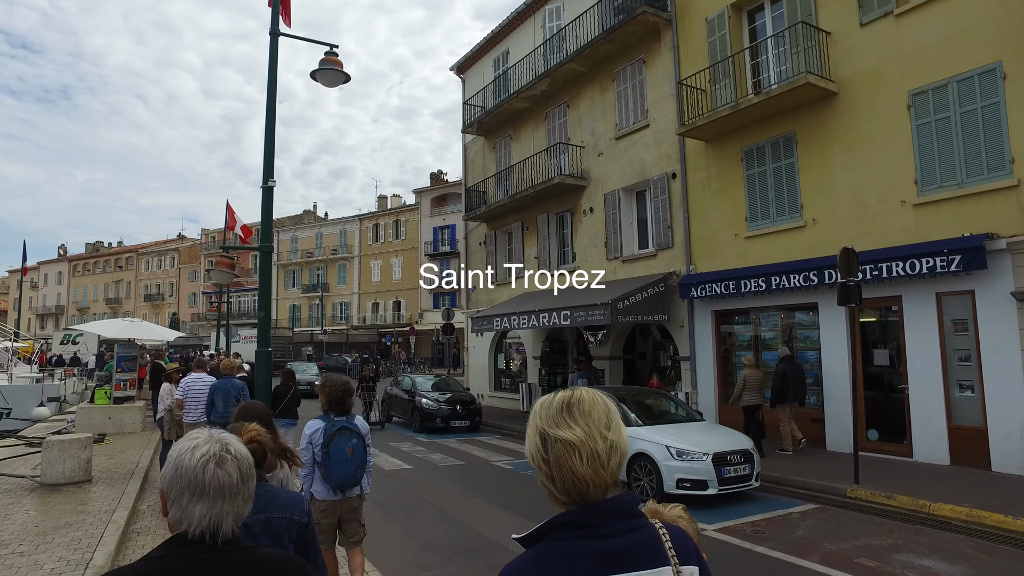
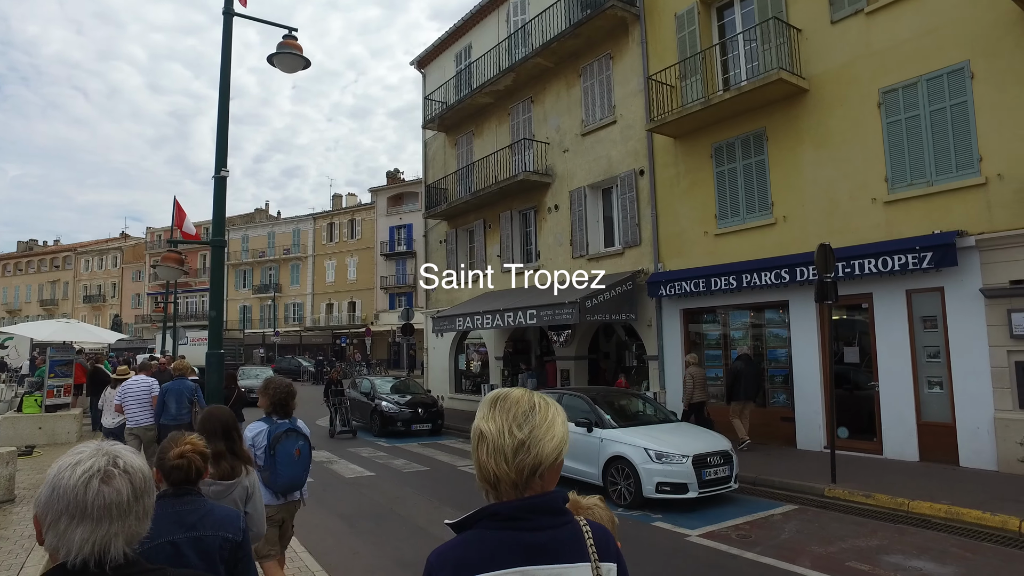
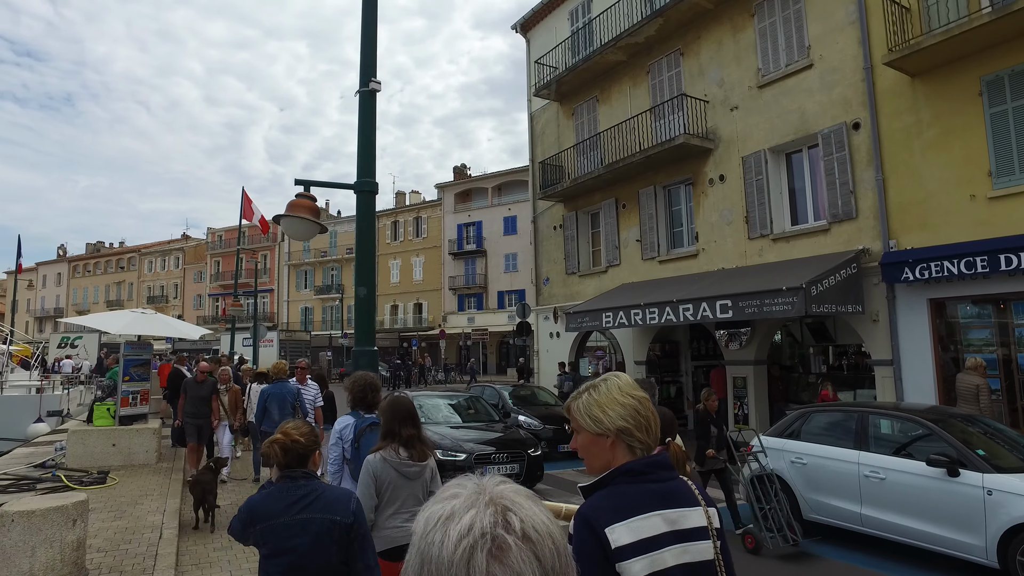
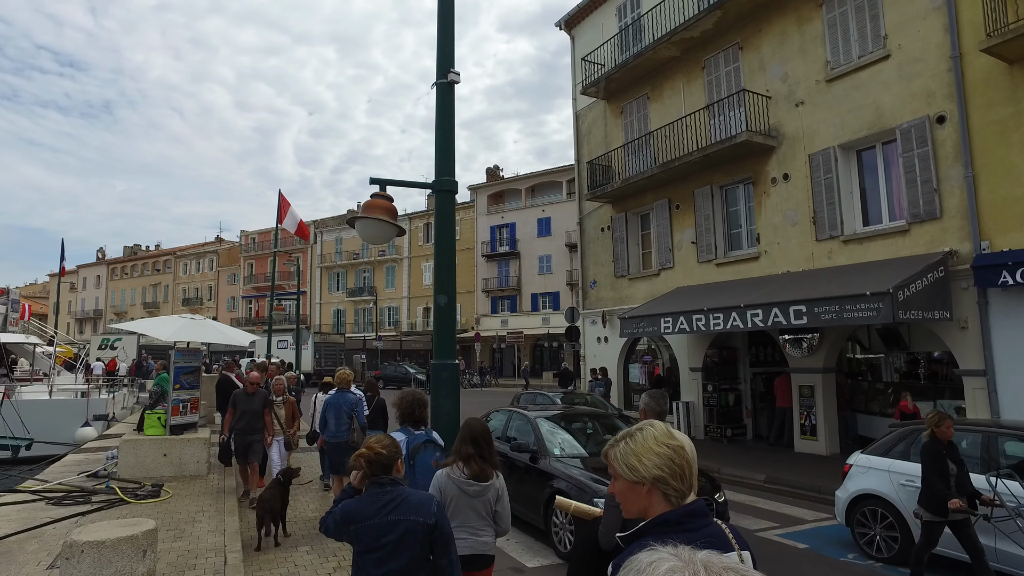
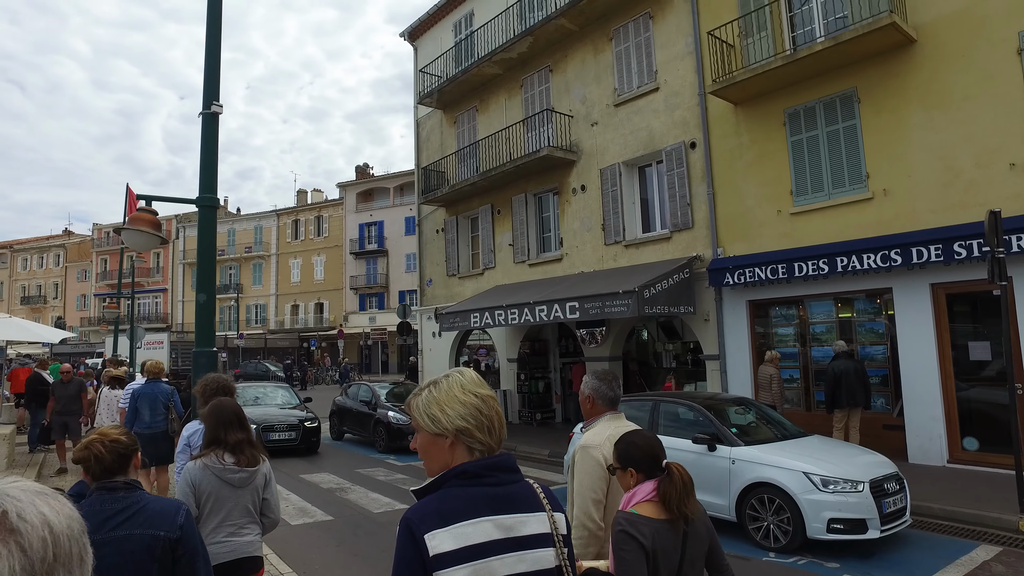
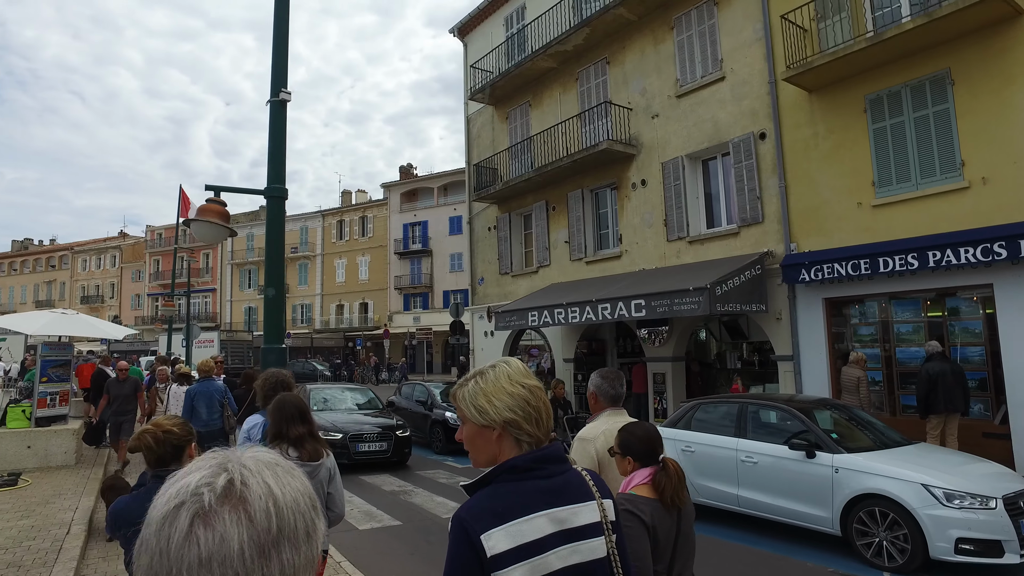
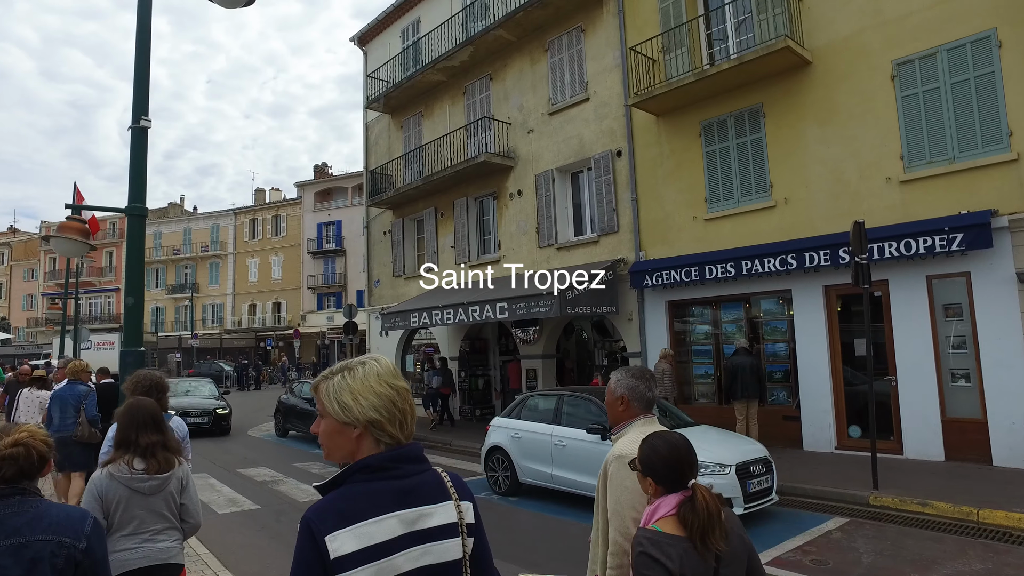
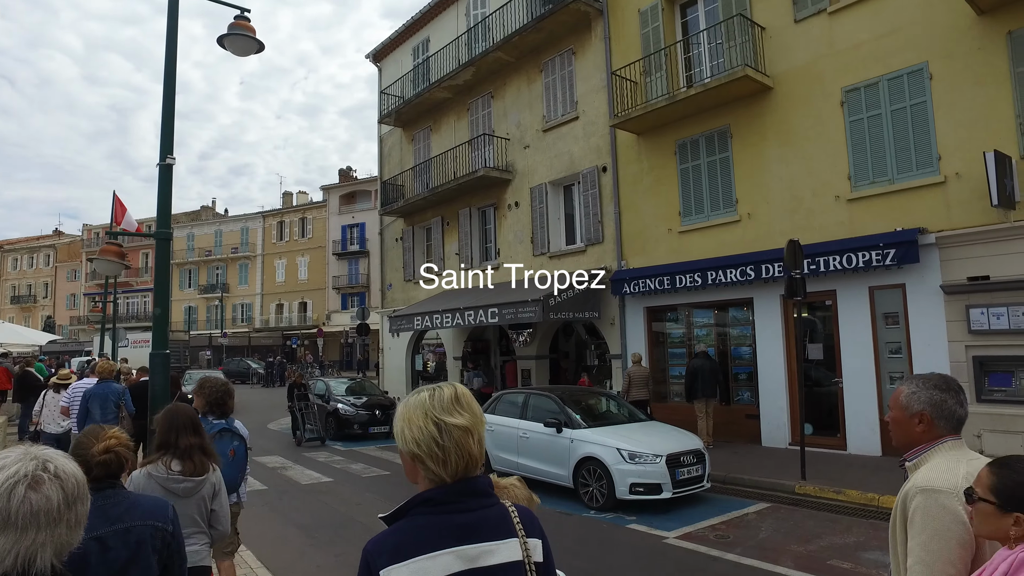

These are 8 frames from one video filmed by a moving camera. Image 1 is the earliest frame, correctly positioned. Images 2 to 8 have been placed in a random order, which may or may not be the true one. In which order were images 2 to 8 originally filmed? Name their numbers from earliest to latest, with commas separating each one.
2, 8, 7, 5, 6, 3, 4
